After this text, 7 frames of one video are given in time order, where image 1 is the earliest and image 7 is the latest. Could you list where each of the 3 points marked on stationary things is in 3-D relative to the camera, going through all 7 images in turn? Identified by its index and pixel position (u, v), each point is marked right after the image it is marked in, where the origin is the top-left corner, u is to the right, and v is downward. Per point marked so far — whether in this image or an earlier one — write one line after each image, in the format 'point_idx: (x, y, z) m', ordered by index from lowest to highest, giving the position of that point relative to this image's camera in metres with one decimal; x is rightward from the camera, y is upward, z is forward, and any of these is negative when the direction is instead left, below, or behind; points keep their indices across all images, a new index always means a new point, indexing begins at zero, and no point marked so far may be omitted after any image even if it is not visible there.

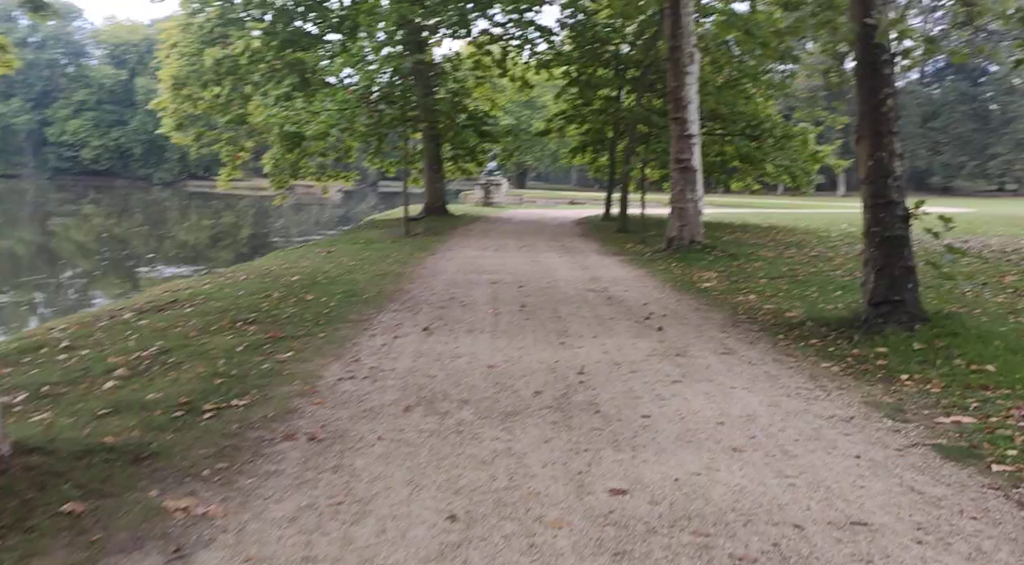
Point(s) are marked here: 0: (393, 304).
0: (-1.4, -0.3, +9.1) m
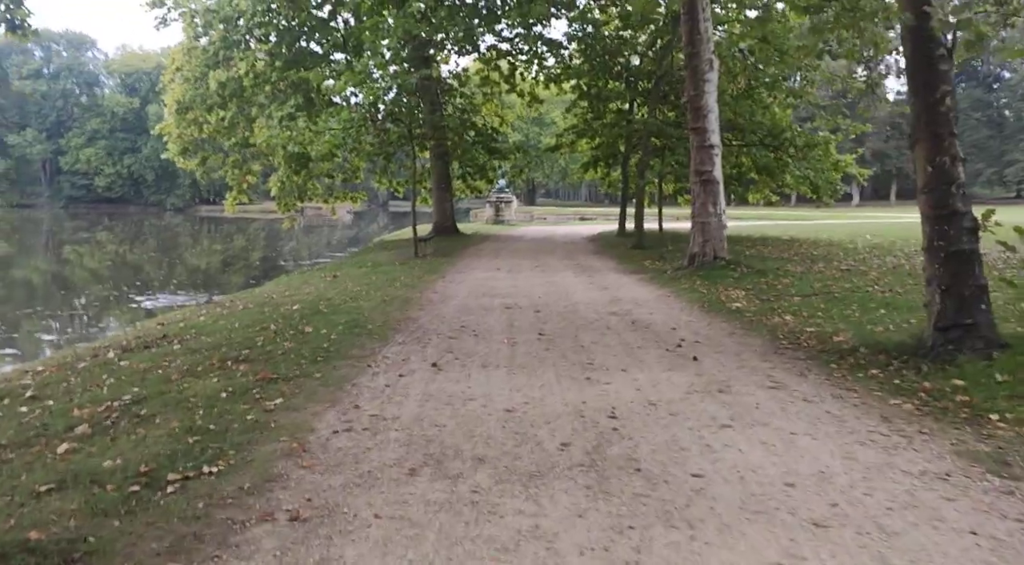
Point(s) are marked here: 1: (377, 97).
0: (-1.3, -0.6, +8.3) m
1: (-3.6, +5.0, +19.9) m
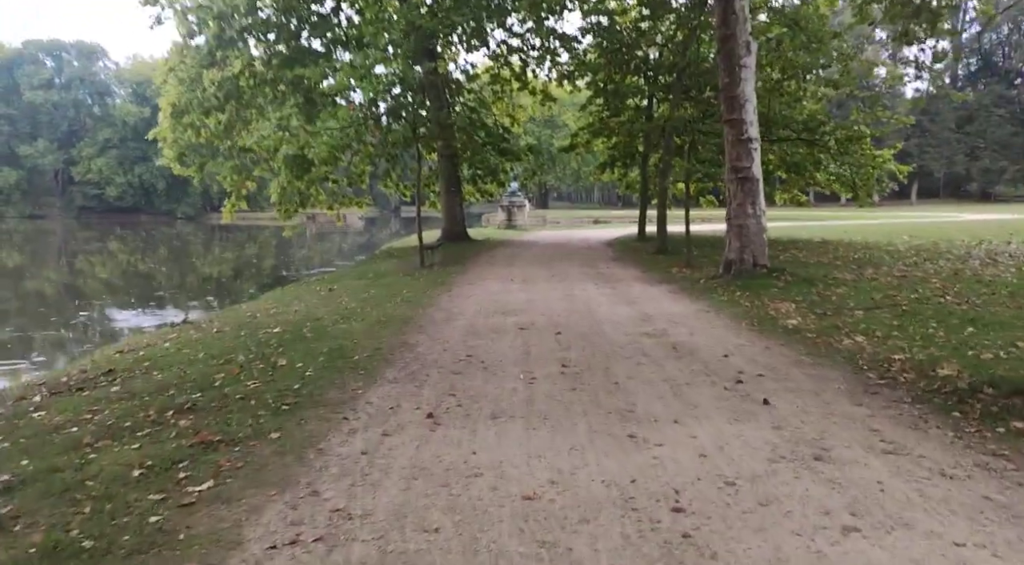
0: (-1.1, -0.8, +6.8) m
1: (-3.3, +4.7, +18.4) m
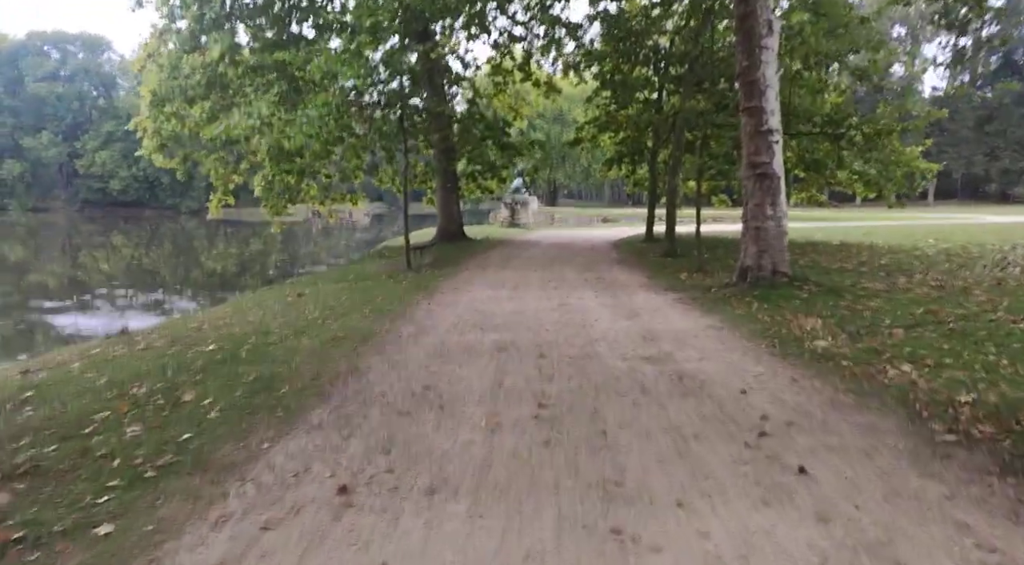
0: (-1.4, -0.9, +5.4) m
1: (-3.4, +4.6, +17.0) m
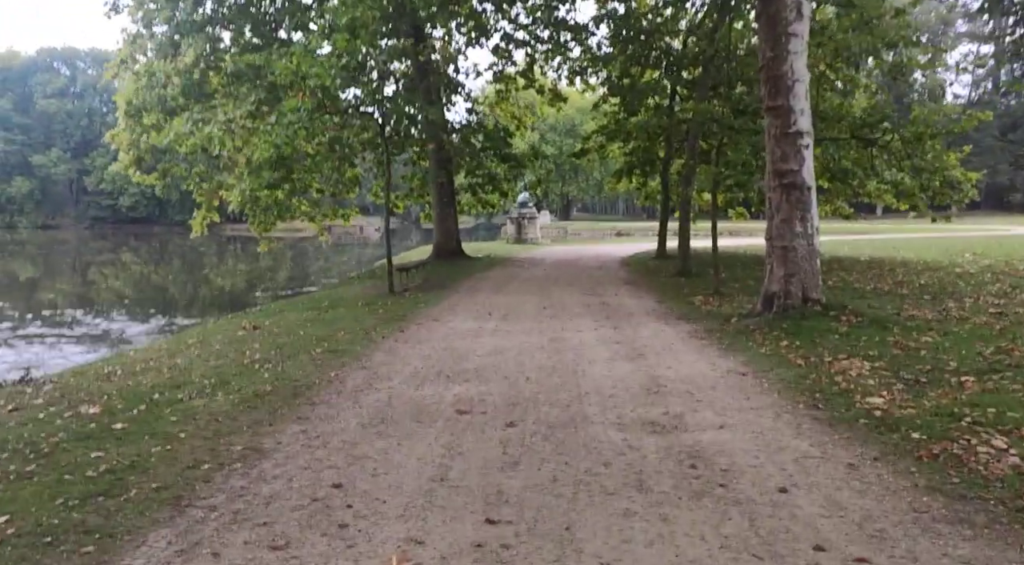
0: (-1.7, -1.2, +3.7) m
1: (-3.5, +4.1, +15.4) m
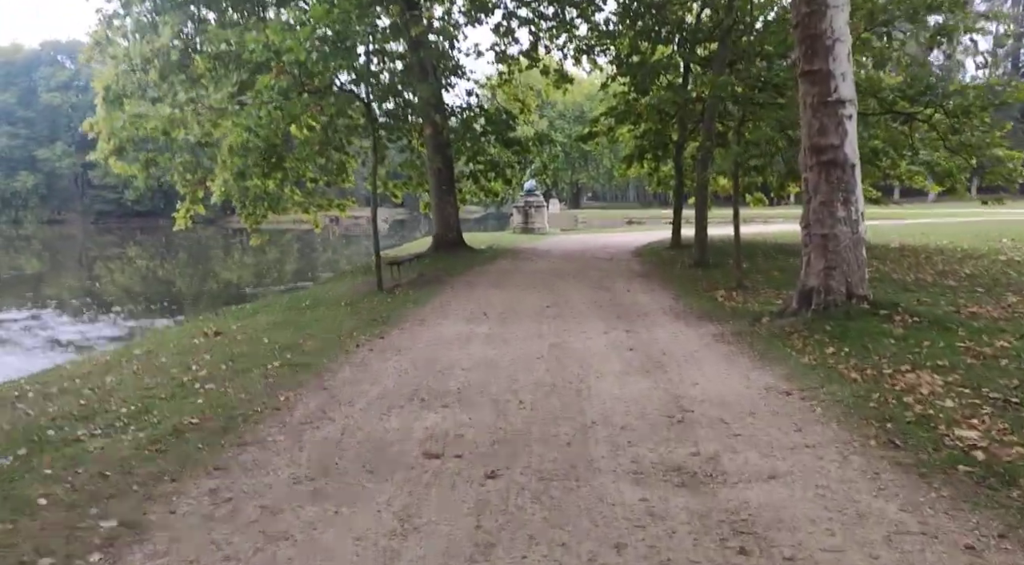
0: (-1.8, -1.3, +2.3) m
1: (-3.5, +4.2, +14.0) m
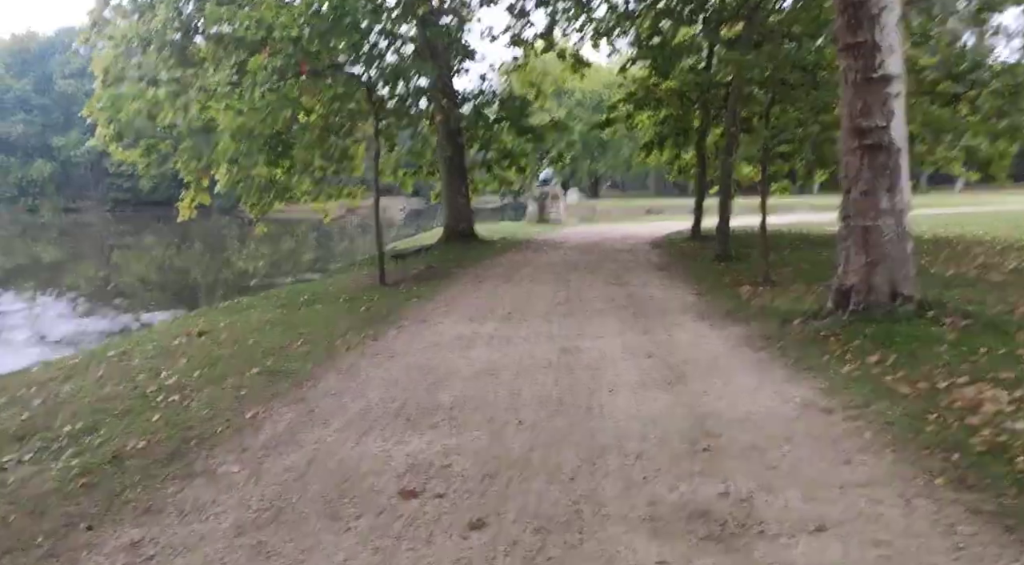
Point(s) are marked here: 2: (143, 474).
0: (-1.9, -1.4, +1.6) m
1: (-3.3, +4.3, +13.3) m
2: (-2.1, -1.1, +4.2) m
